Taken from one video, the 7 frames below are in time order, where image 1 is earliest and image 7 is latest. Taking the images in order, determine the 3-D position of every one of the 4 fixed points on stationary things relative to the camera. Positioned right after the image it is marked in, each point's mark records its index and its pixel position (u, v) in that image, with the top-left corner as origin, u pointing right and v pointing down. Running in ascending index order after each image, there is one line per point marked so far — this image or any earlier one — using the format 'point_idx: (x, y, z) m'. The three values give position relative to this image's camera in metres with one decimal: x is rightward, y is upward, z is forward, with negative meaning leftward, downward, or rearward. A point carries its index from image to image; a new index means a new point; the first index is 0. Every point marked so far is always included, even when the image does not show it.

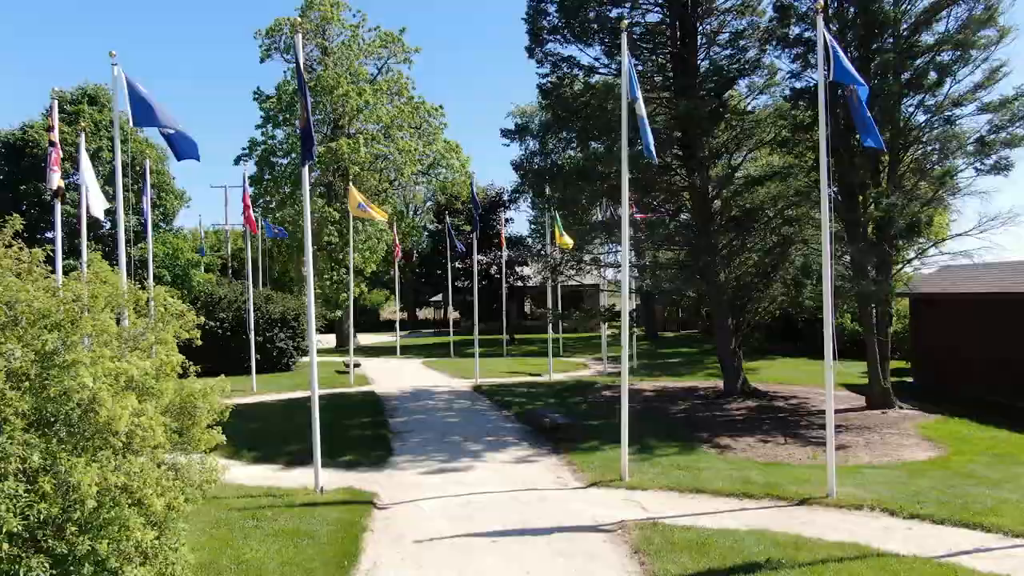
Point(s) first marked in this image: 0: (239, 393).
0: (-6.4, -2.4, +19.1) m
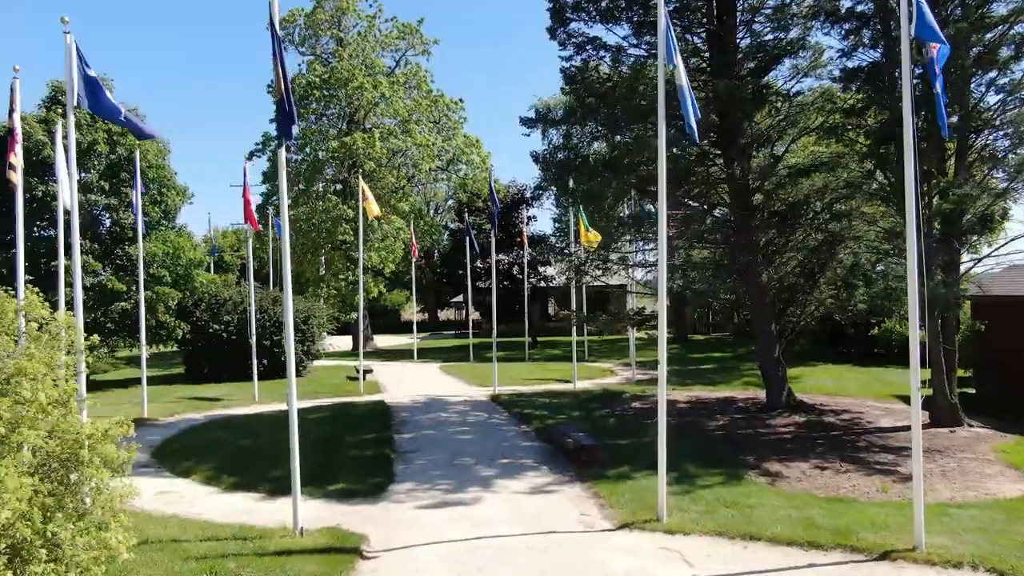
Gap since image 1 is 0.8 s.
0: (-6.0, -2.5, +17.8) m
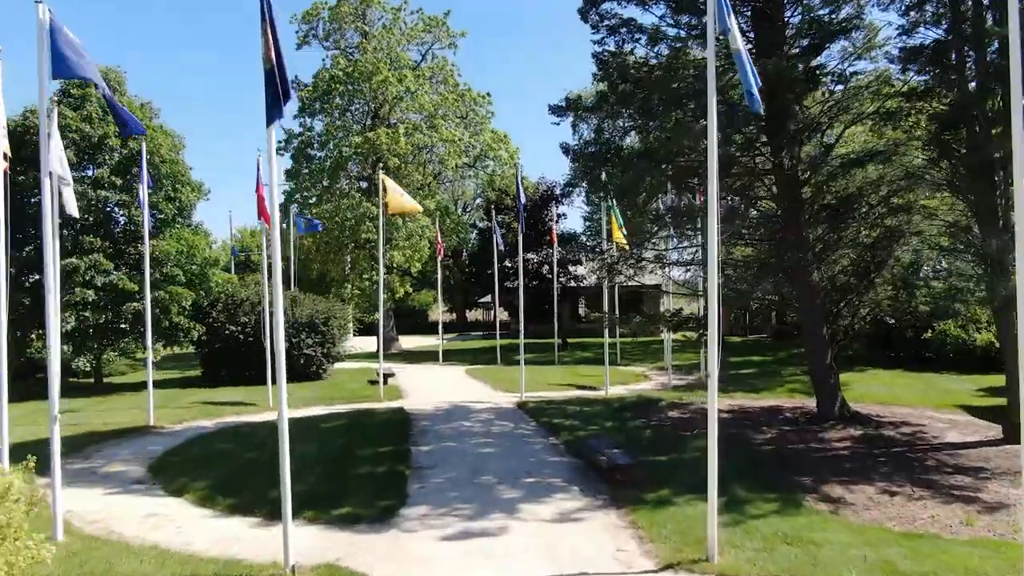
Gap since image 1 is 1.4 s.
0: (-5.4, -2.5, +16.9) m
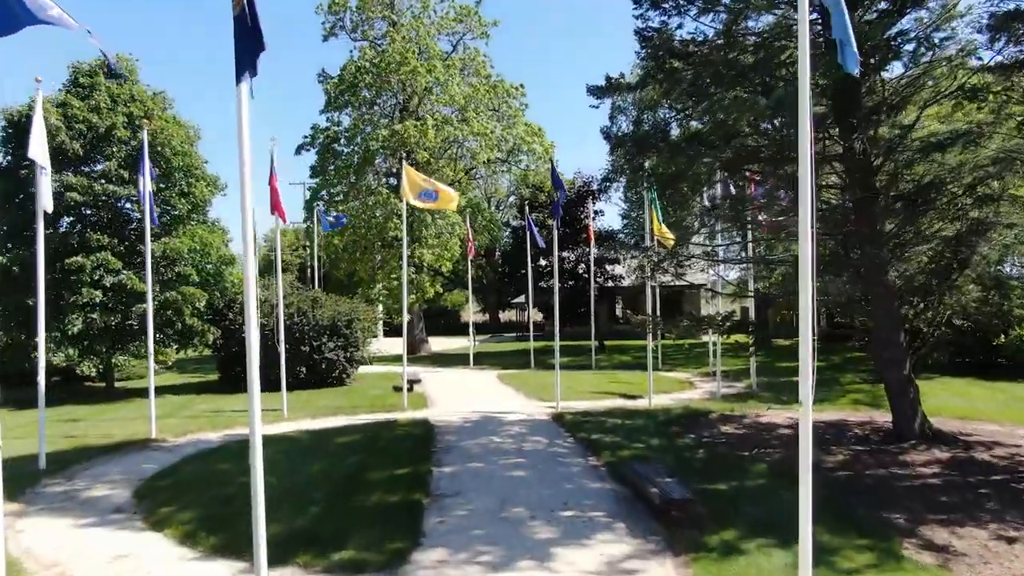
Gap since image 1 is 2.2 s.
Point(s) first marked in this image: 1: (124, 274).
0: (-4.7, -2.5, +15.7) m
1: (-8.5, +0.3, +17.6) m
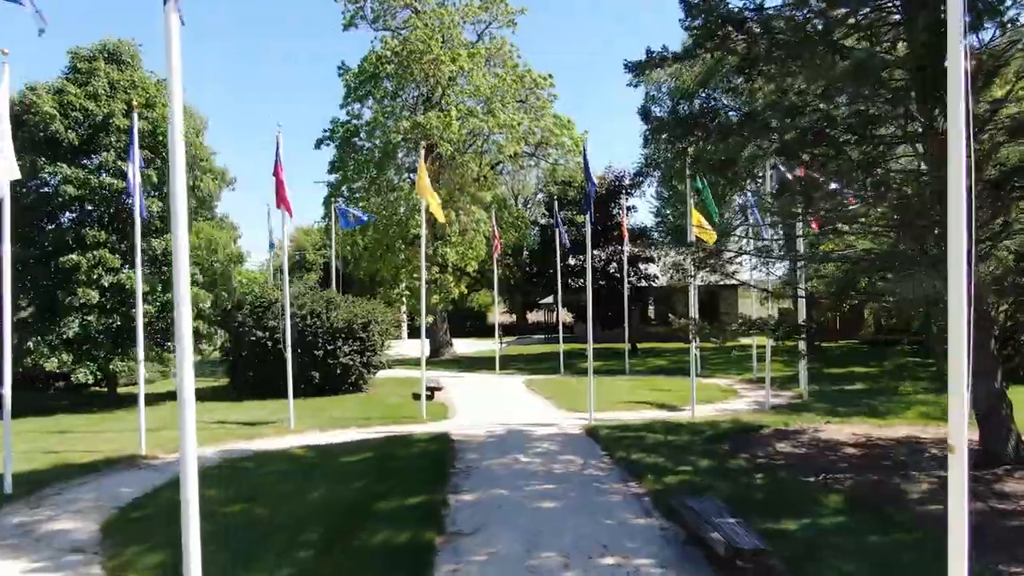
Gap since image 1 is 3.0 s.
0: (-4.2, -2.5, +14.3) m
1: (-7.9, +0.3, +16.4) m
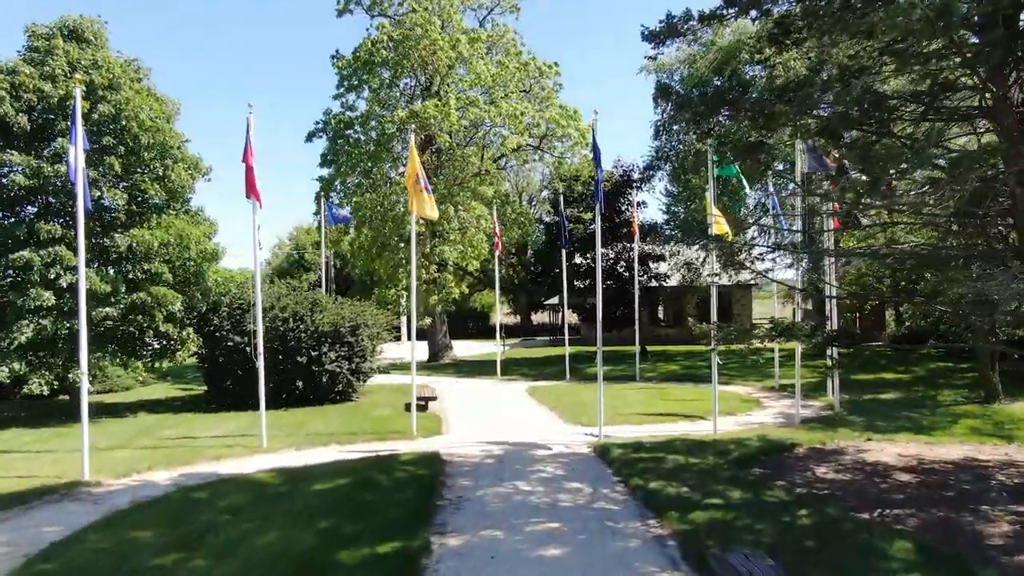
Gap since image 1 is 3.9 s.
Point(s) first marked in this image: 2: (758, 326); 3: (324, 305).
0: (-4.2, -2.5, +12.7) m
1: (-7.9, +0.3, +14.9) m
2: (+4.4, -0.7, +13.6) m
3: (-4.2, -0.4, +18.0) m
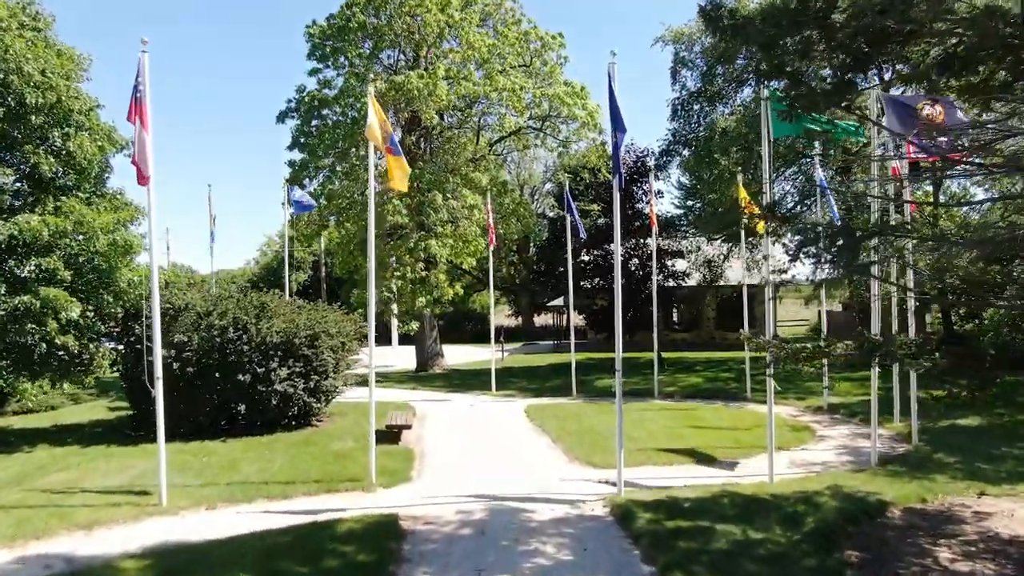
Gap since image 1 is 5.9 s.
0: (-4.4, -2.5, +9.4) m
1: (-8.0, +0.3, +11.6) m
2: (+4.2, -0.8, +10.3) m
3: (-4.3, -0.4, +14.7) m
